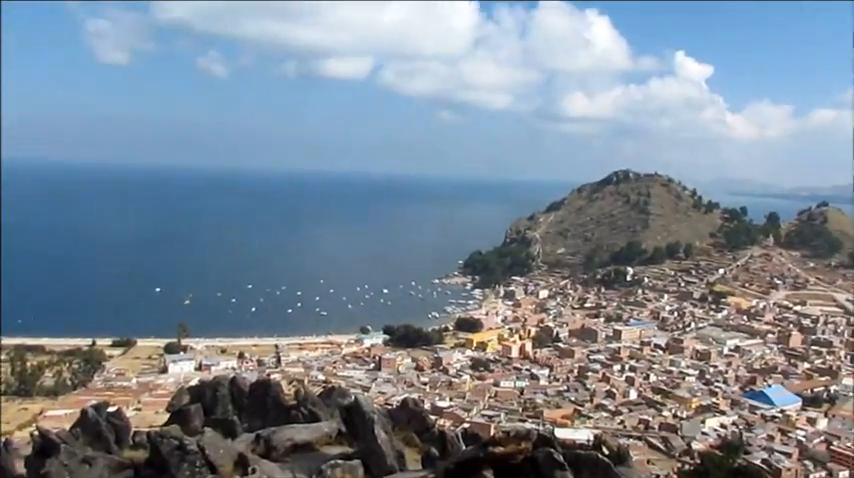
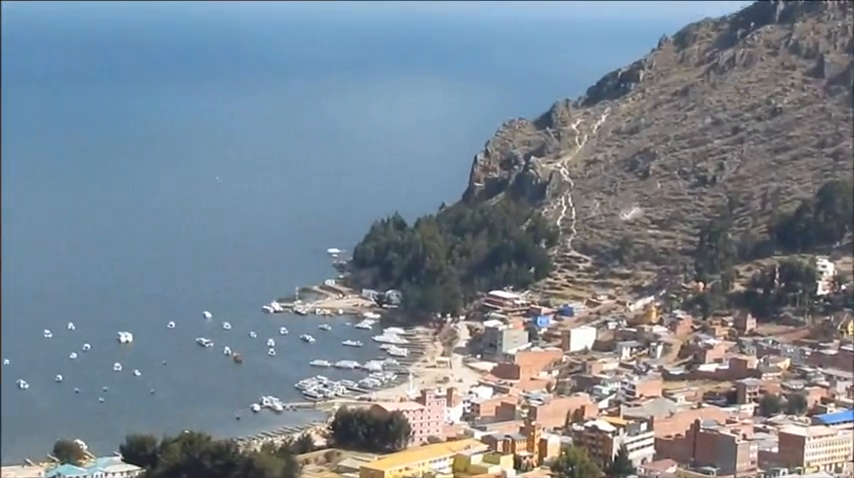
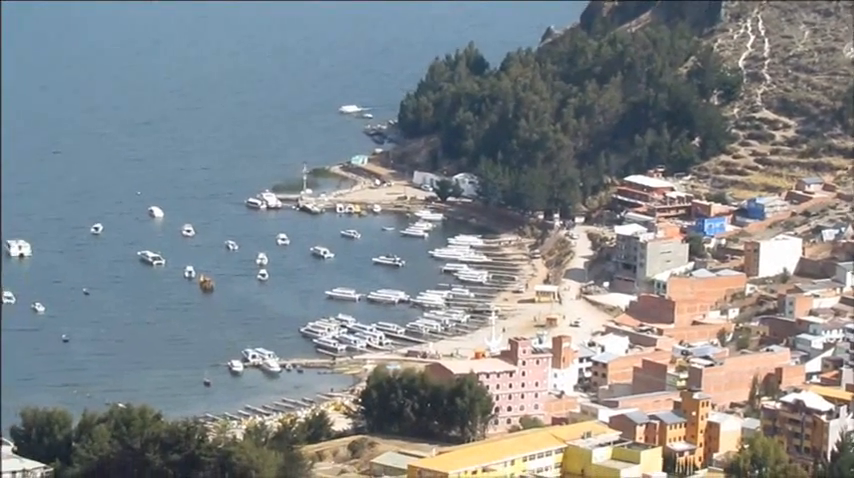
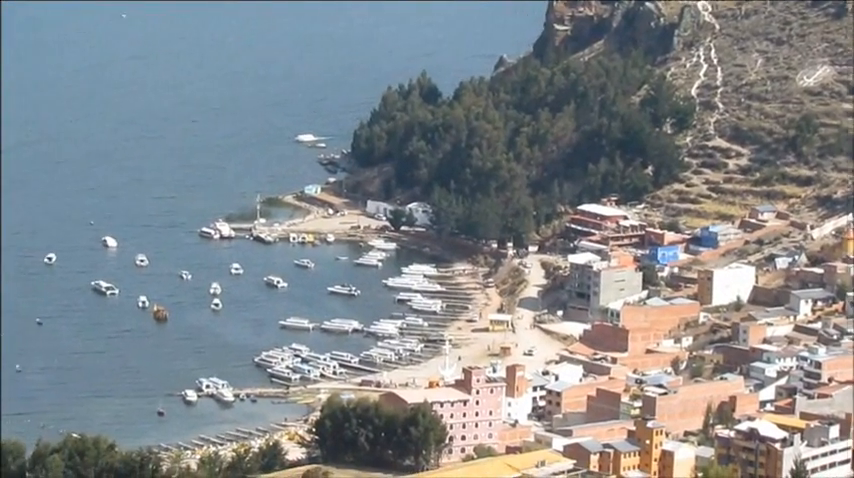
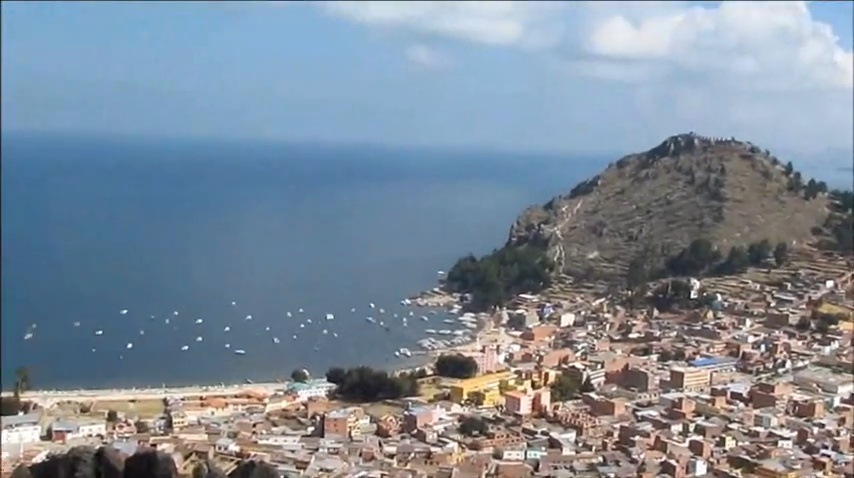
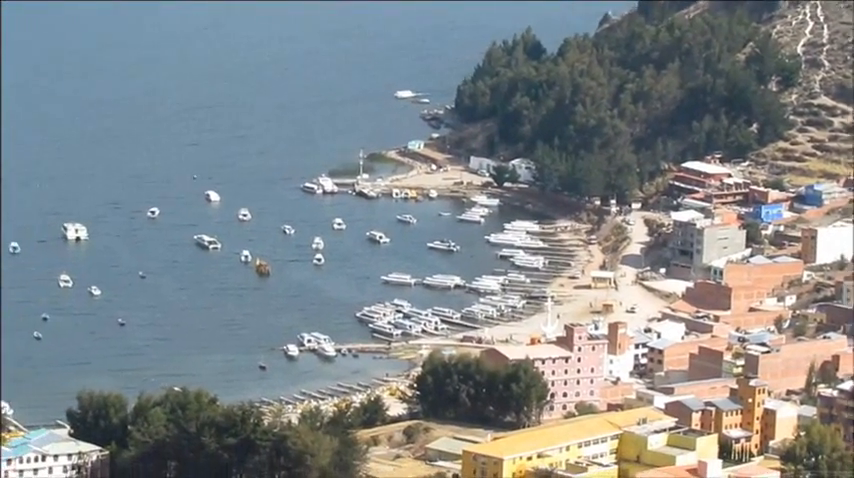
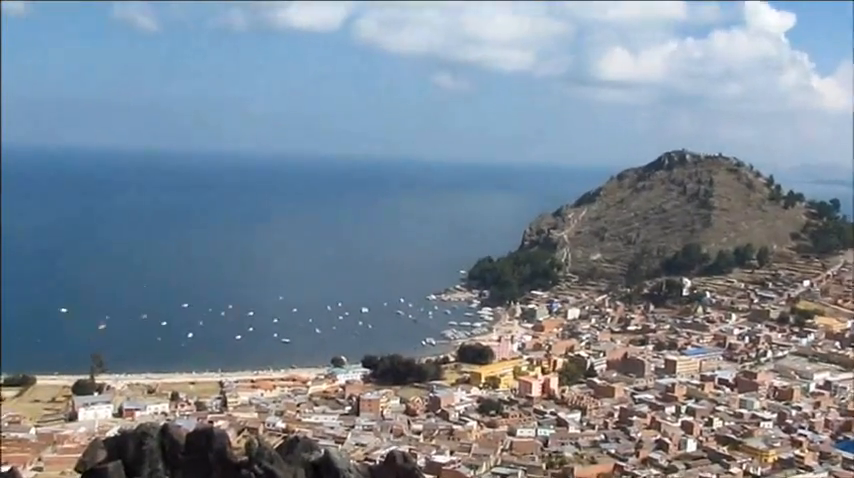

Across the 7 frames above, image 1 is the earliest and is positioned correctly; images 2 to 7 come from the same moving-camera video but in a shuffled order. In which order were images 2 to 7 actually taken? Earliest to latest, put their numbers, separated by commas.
7, 5, 2, 4, 3, 6
